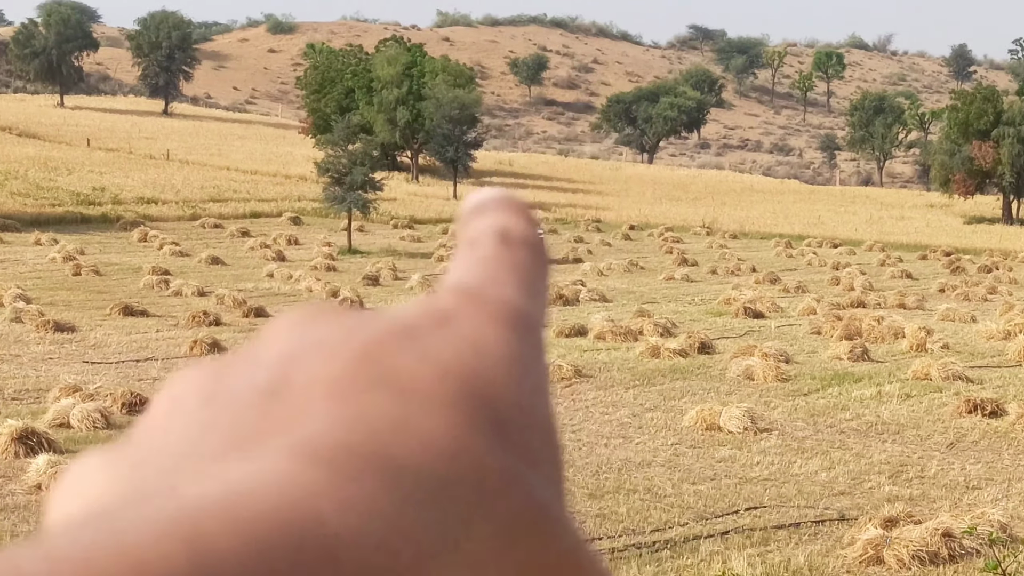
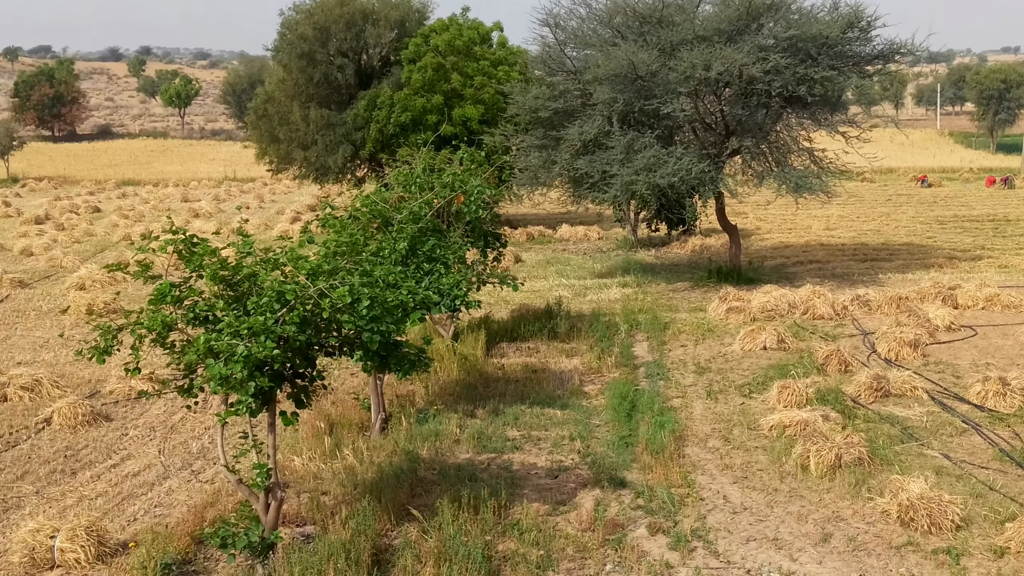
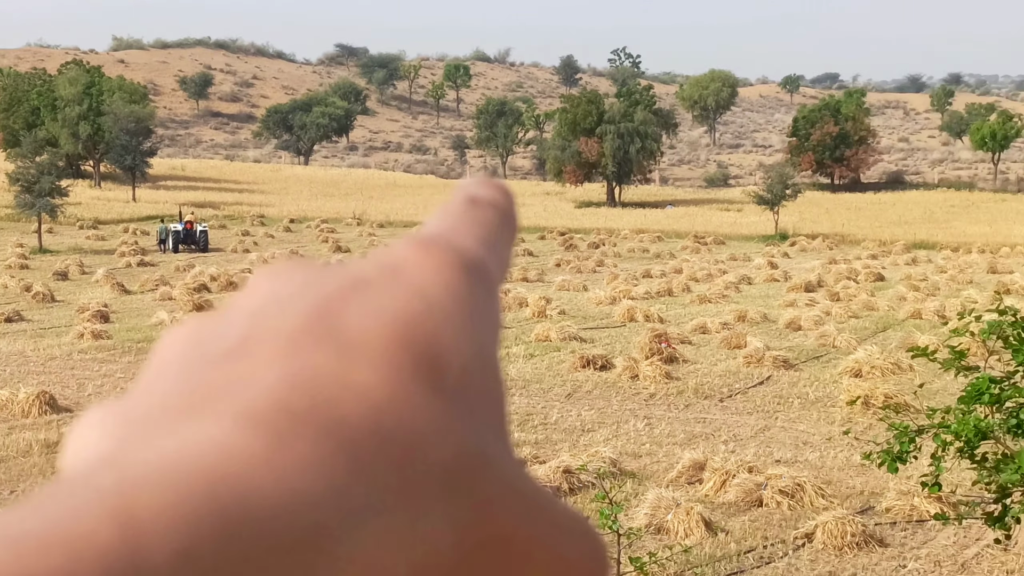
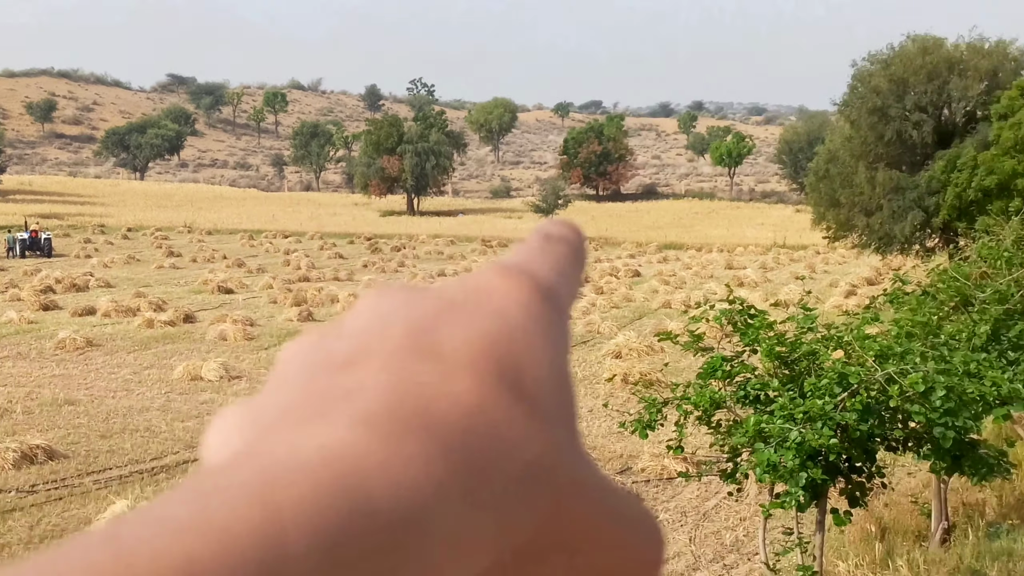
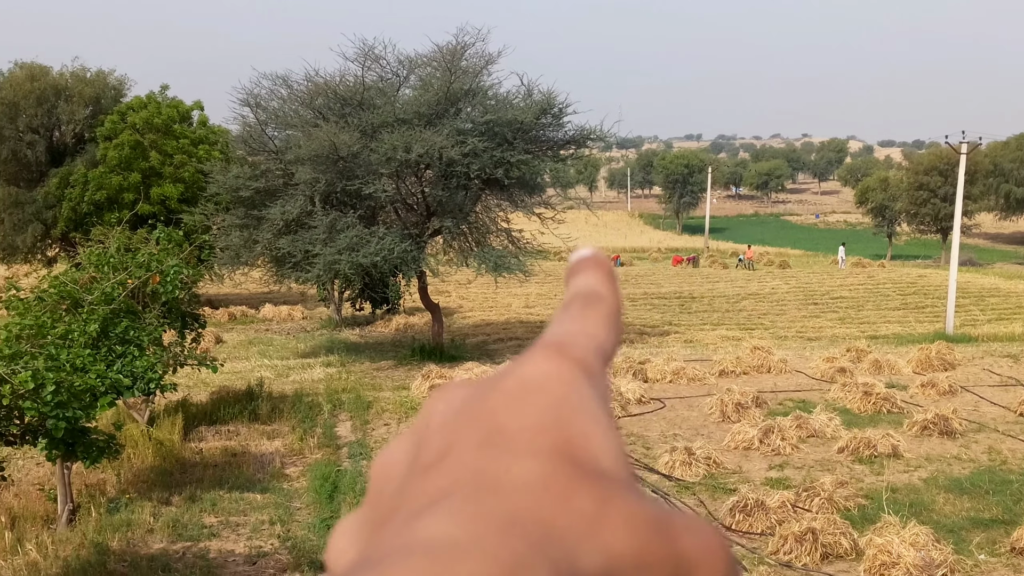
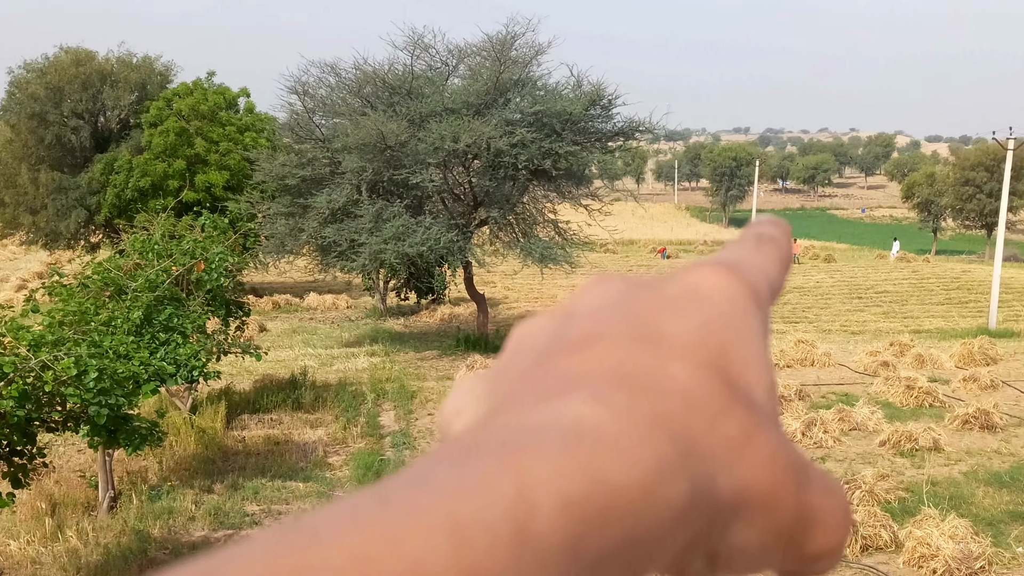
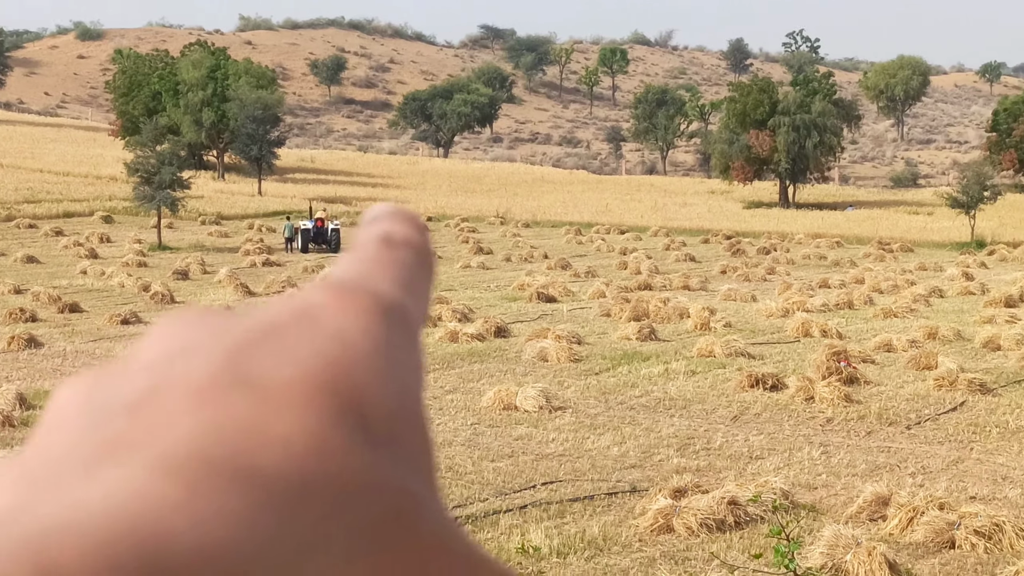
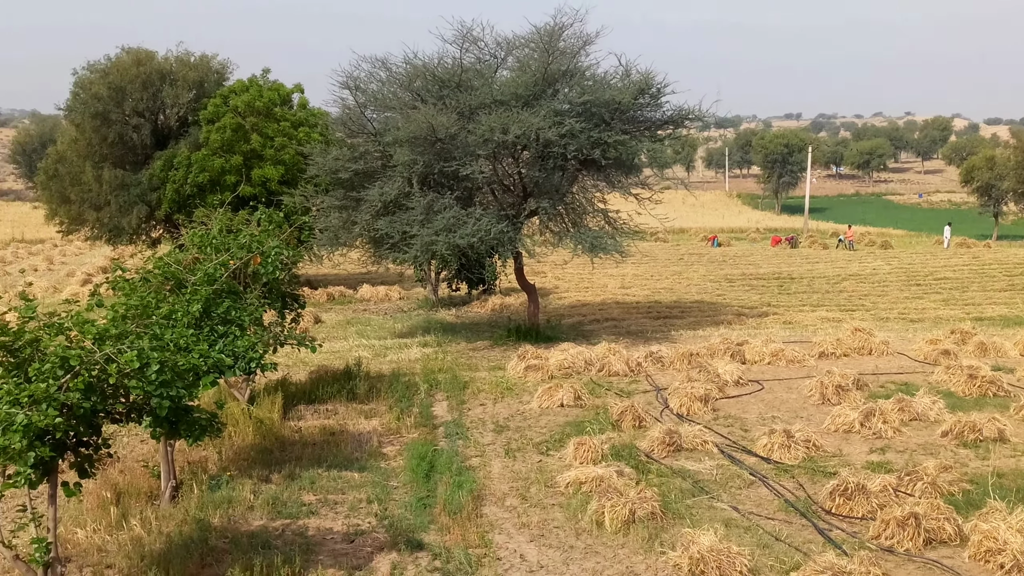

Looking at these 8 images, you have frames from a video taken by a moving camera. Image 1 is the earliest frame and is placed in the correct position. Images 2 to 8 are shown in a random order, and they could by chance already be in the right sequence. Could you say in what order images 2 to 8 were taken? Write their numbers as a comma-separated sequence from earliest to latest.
7, 3, 4, 6, 5, 8, 2
